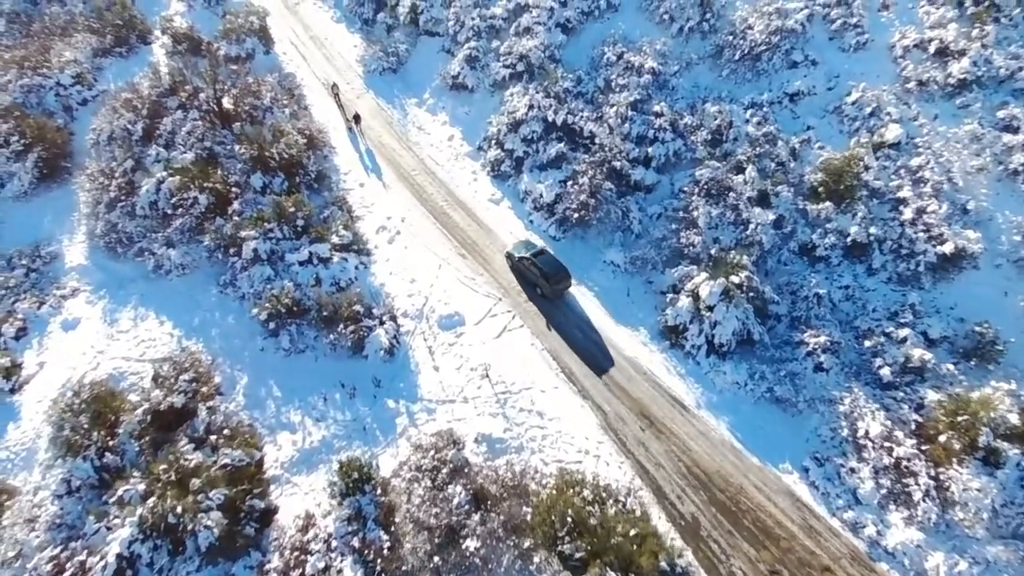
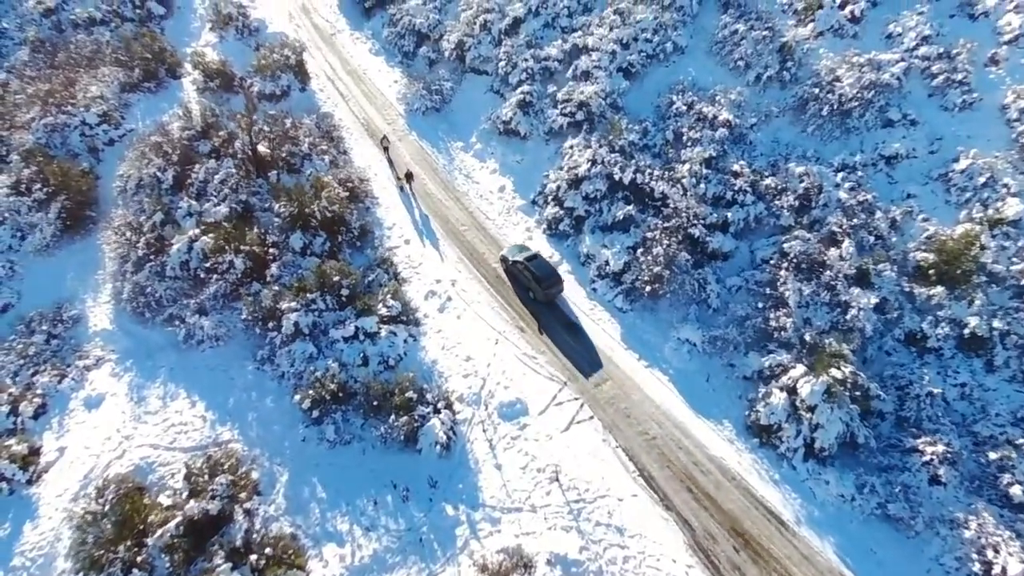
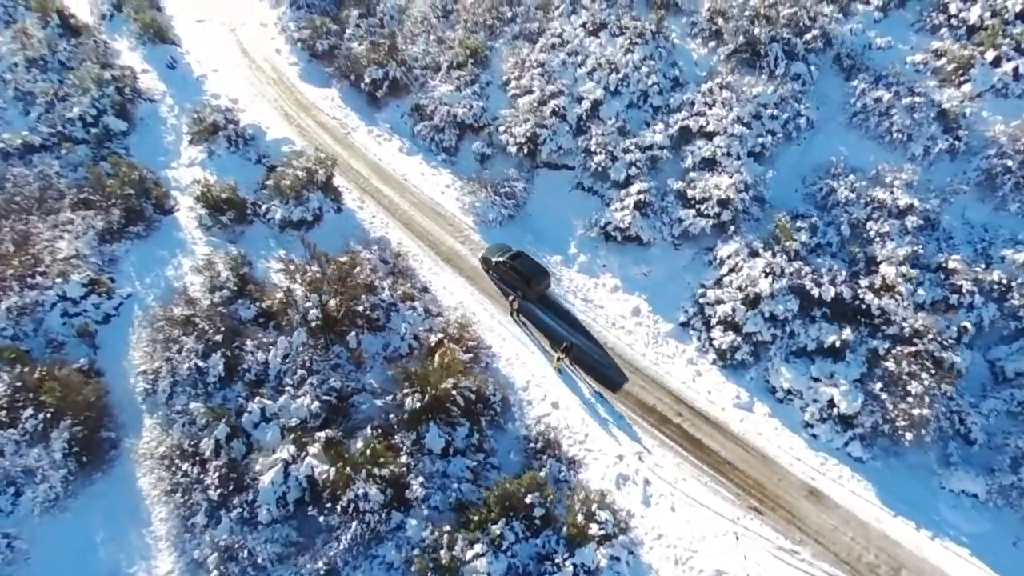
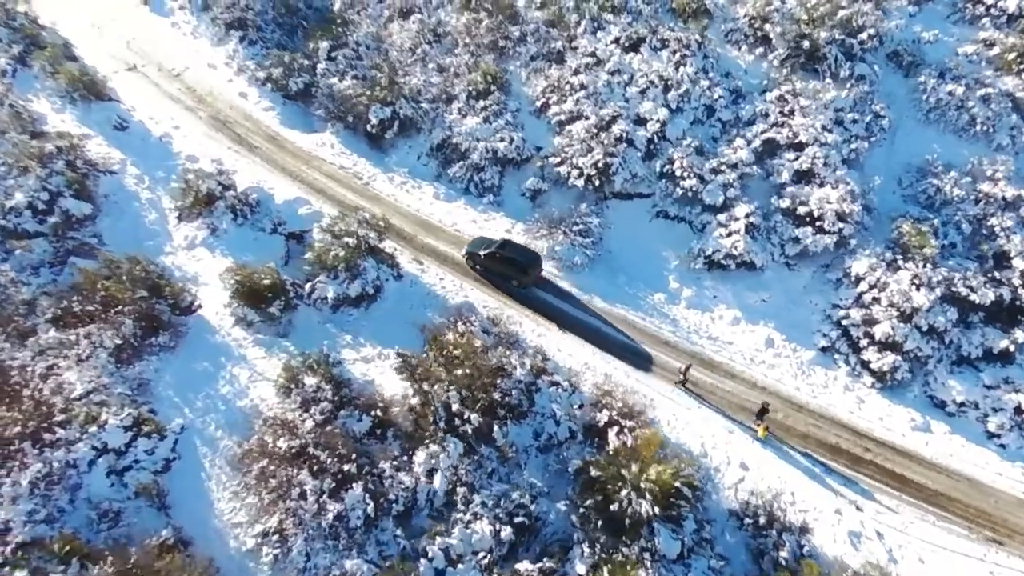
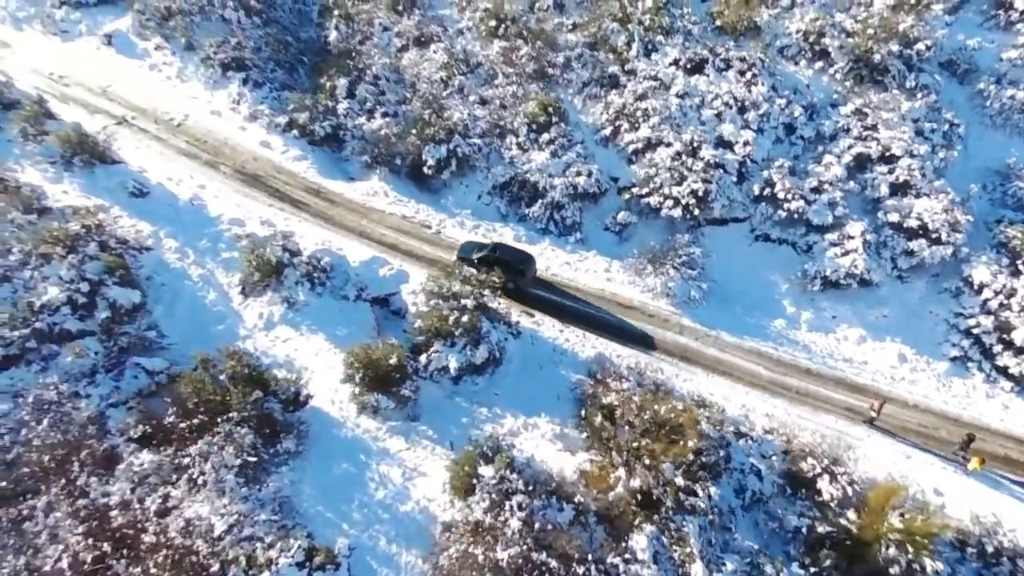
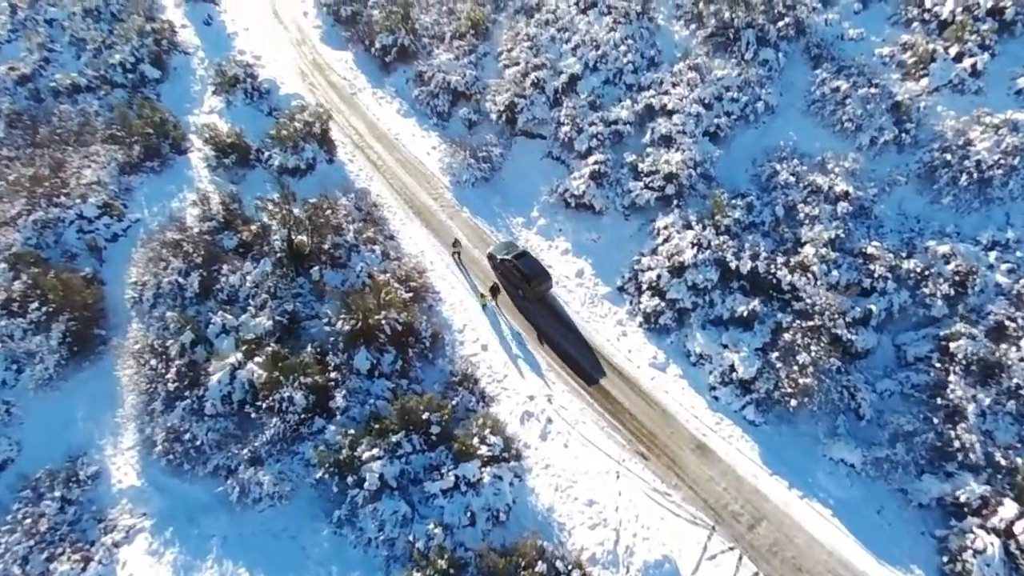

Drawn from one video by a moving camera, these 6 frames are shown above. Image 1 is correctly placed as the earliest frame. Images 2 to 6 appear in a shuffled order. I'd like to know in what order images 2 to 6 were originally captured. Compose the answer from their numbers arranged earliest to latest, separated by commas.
2, 6, 3, 4, 5
